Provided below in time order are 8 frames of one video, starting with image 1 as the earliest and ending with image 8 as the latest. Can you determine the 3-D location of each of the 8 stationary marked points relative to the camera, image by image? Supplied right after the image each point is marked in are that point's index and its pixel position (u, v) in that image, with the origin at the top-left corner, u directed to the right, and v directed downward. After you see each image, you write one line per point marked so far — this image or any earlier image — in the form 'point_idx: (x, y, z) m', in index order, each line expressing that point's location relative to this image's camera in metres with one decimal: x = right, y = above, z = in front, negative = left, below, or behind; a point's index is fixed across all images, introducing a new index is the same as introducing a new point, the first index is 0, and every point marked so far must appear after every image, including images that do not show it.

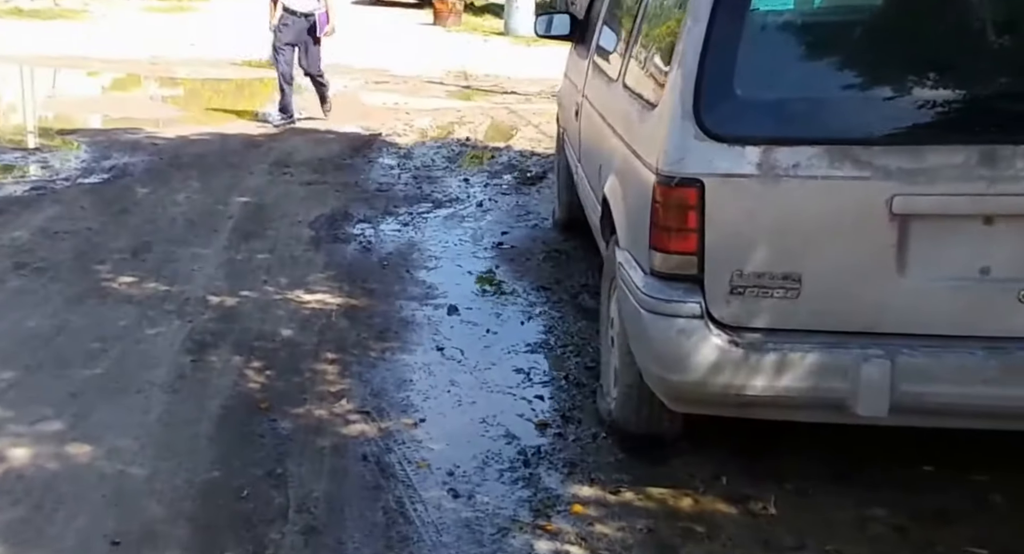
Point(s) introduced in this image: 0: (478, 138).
0: (-0.4, +1.3, +12.0) m
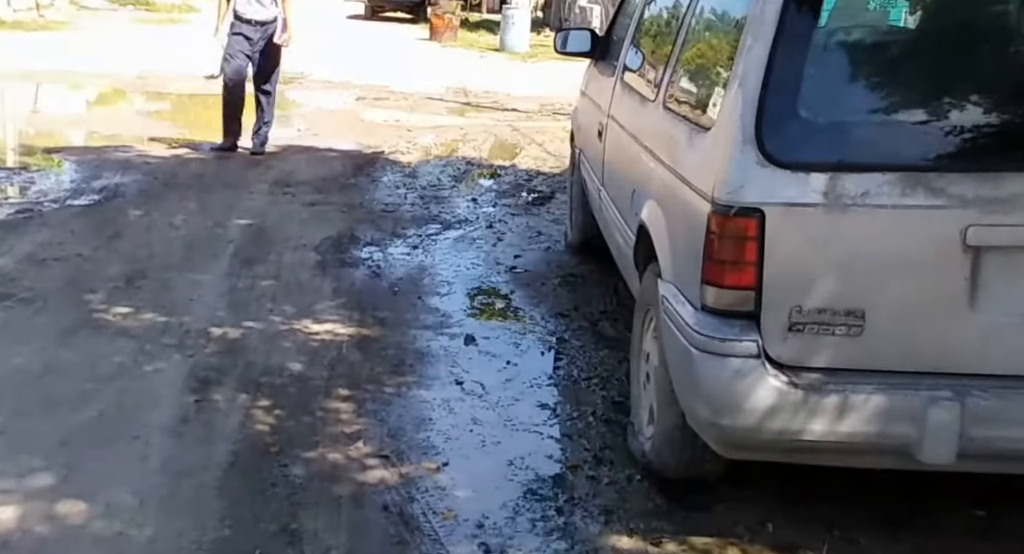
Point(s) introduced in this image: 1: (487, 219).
0: (-0.3, +1.1, +11.7) m
1: (-0.2, +0.4, +8.4) m
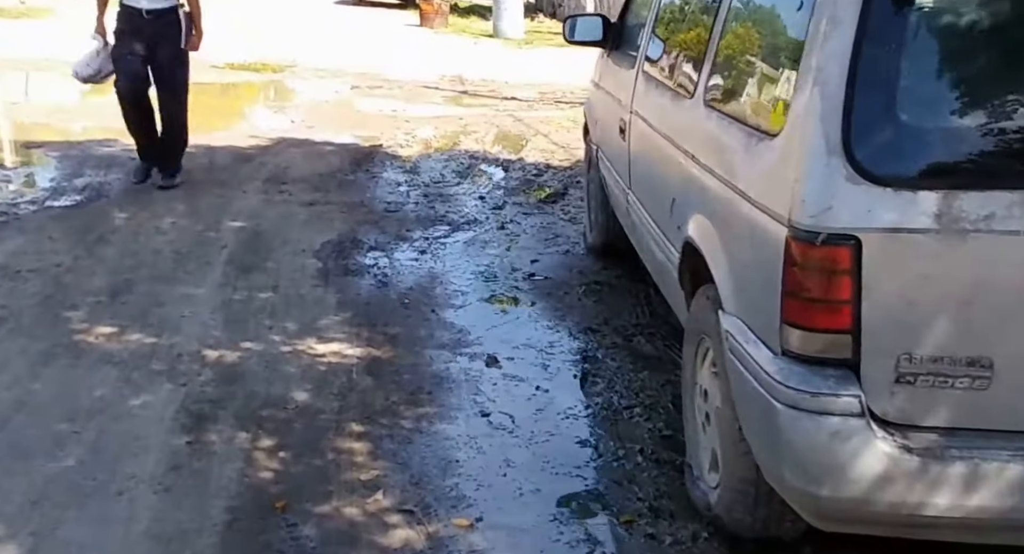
0: (-0.3, +1.1, +11.2) m
1: (-0.1, +0.4, +7.9) m
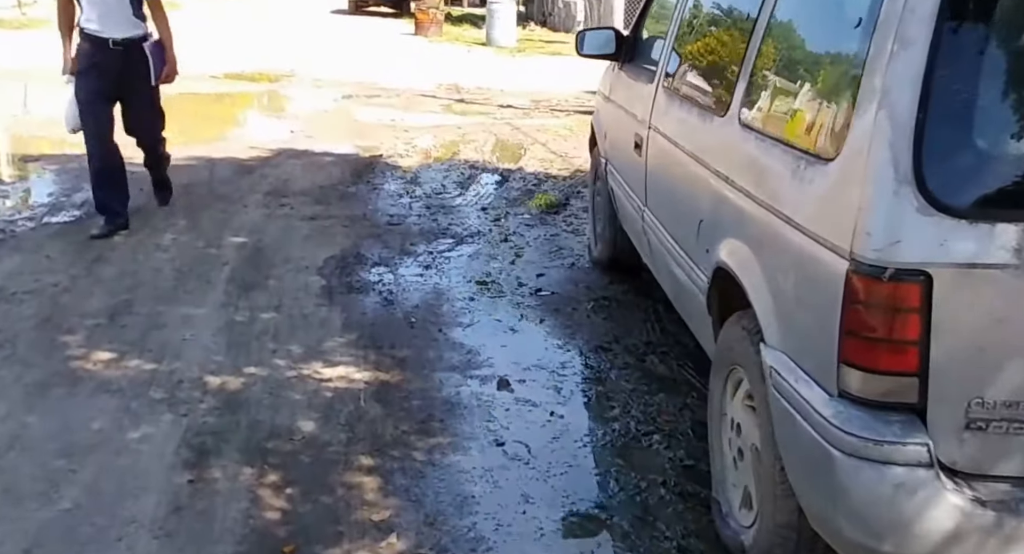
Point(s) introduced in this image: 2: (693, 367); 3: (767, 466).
0: (-0.3, +1.1, +11.1) m
1: (-0.1, +0.3, +7.7) m
2: (+0.7, -0.3, +4.7) m
3: (+0.6, -0.4, +2.8) m
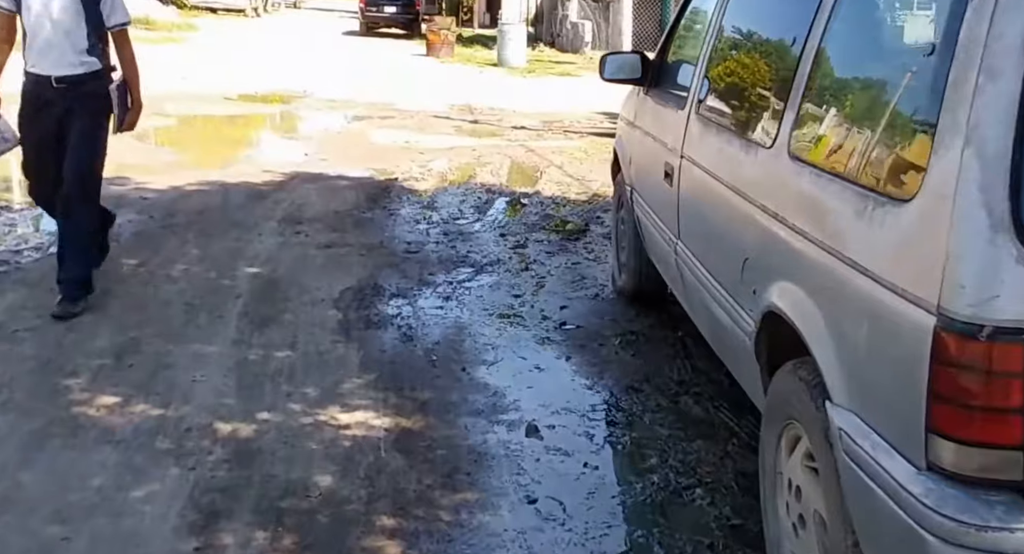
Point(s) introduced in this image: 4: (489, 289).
0: (-0.1, +0.8, +10.8) m
1: (+0.1, +0.1, +7.5) m
2: (+0.8, -0.5, +4.4) m
3: (+0.7, -0.5, +2.5) m
4: (-0.1, -0.1, +6.7) m
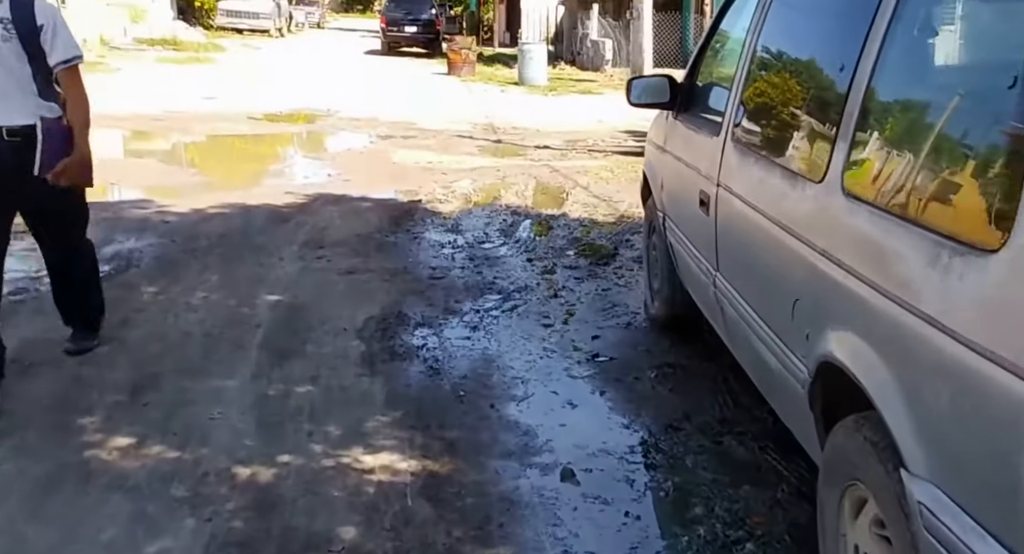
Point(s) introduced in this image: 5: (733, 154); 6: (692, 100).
0: (+0.1, +0.6, +10.6) m
1: (+0.2, 0.0, +7.2) m
2: (+0.9, -0.6, +4.2) m
3: (+0.7, -0.6, +2.3) m
4: (0.0, -0.2, +6.4) m
5: (+0.8, +0.4, +4.2) m
6: (+0.8, +0.8, +5.3) m
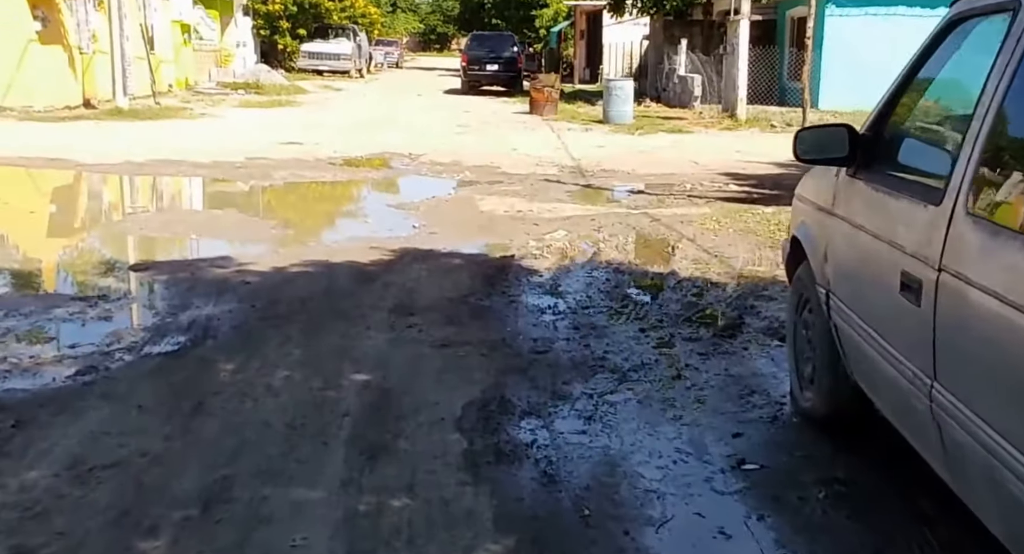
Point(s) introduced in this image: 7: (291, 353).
0: (+0.9, +0.1, +9.8) m
1: (+0.8, -0.4, +6.4) m
2: (+1.3, -0.9, +3.3) m
3: (+1.0, -0.9, +1.4) m
4: (+0.6, -0.6, +5.6) m
5: (+1.2, +0.1, +3.4) m
6: (+1.3, +0.5, +4.5) m
7: (-1.3, -0.4, +7.2) m
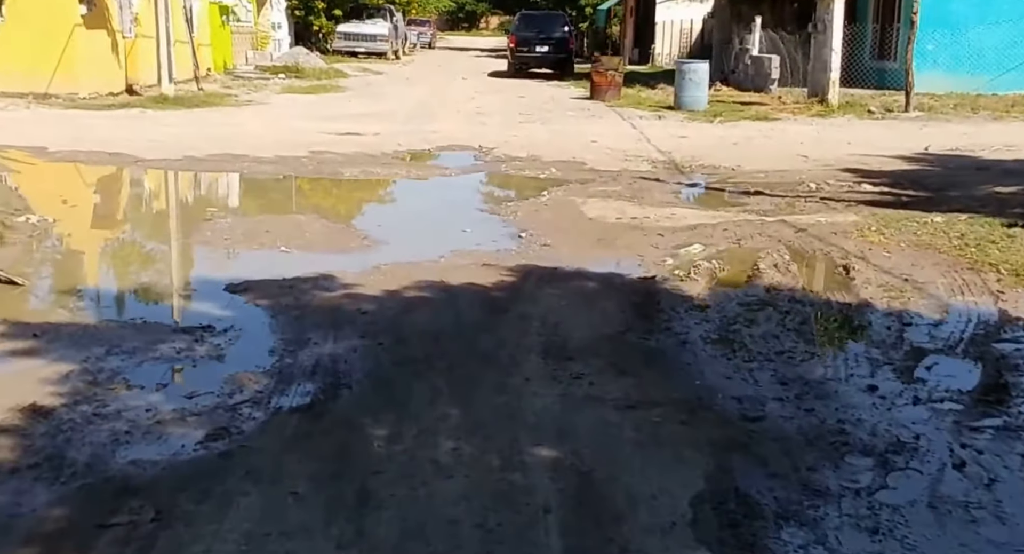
0: (+2.0, 0.0, +8.6) m
1: (+1.8, -0.7, +5.3) m
2: (+2.1, -1.1, +2.1) m
3: (+1.8, -1.2, +0.3) m
4: (+1.5, -0.8, +4.5) m
5: (+2.0, -0.1, +2.2) m
6: (+2.1, +0.2, +3.3) m
7: (-0.3, -0.7, +6.1) m
